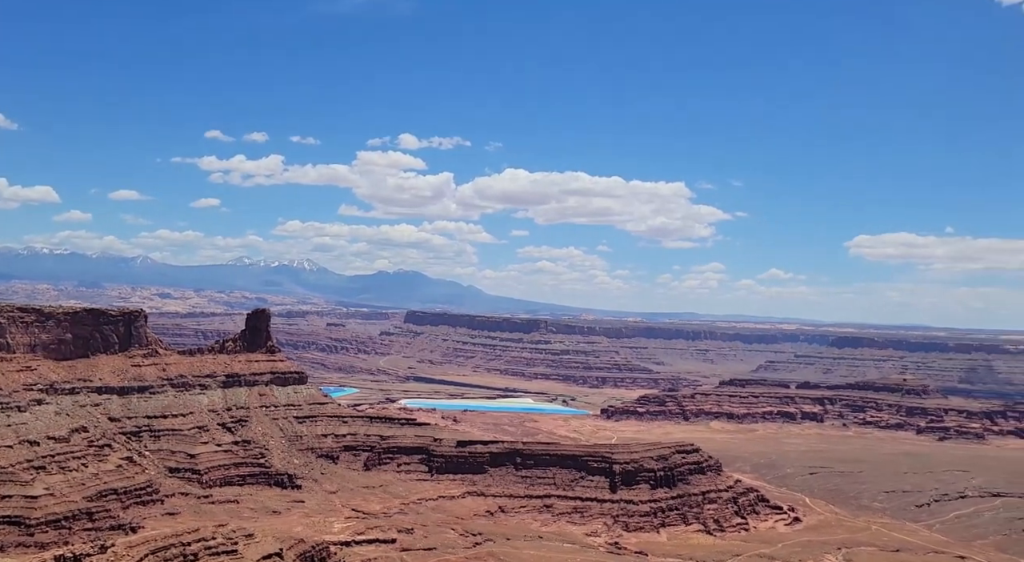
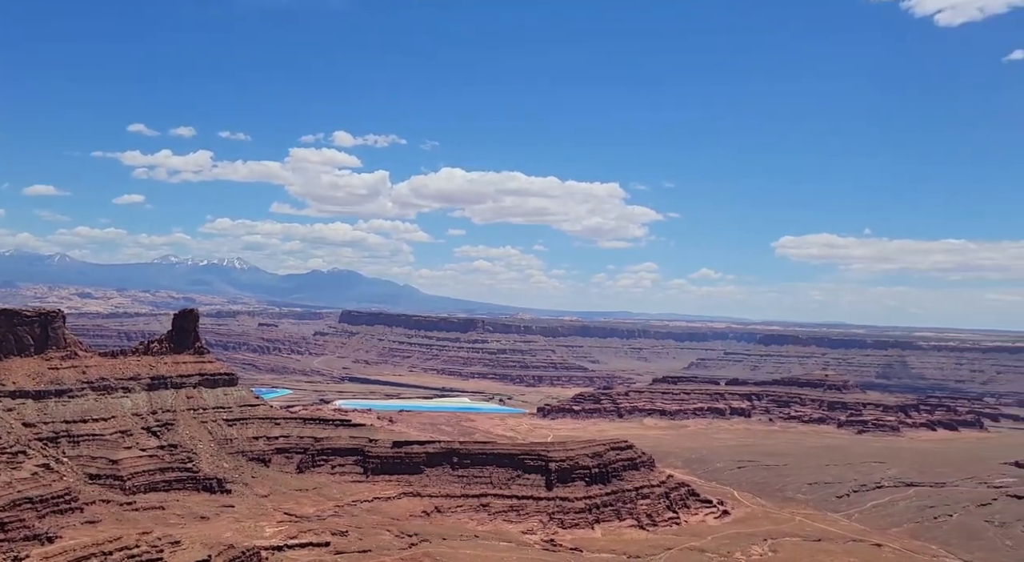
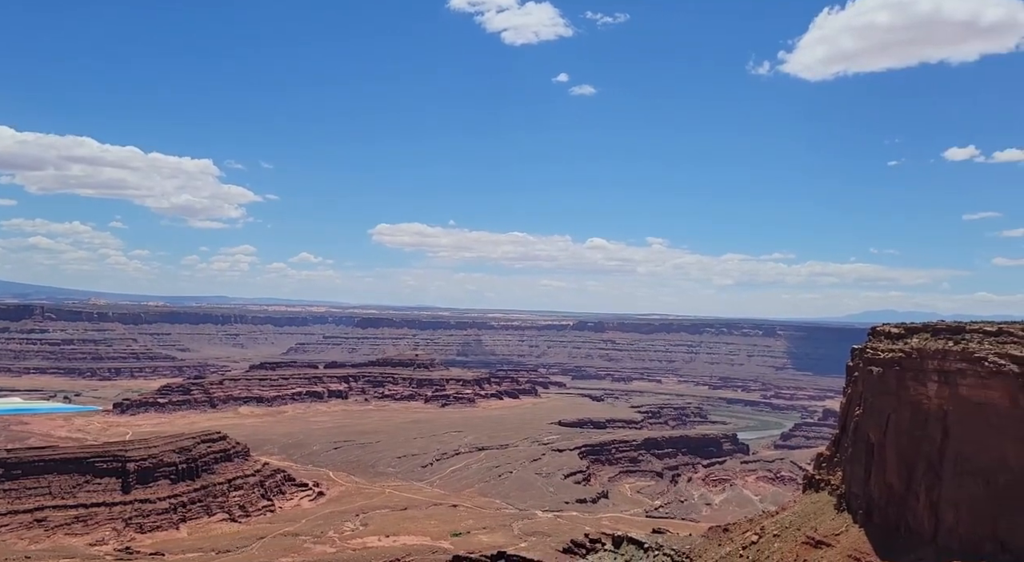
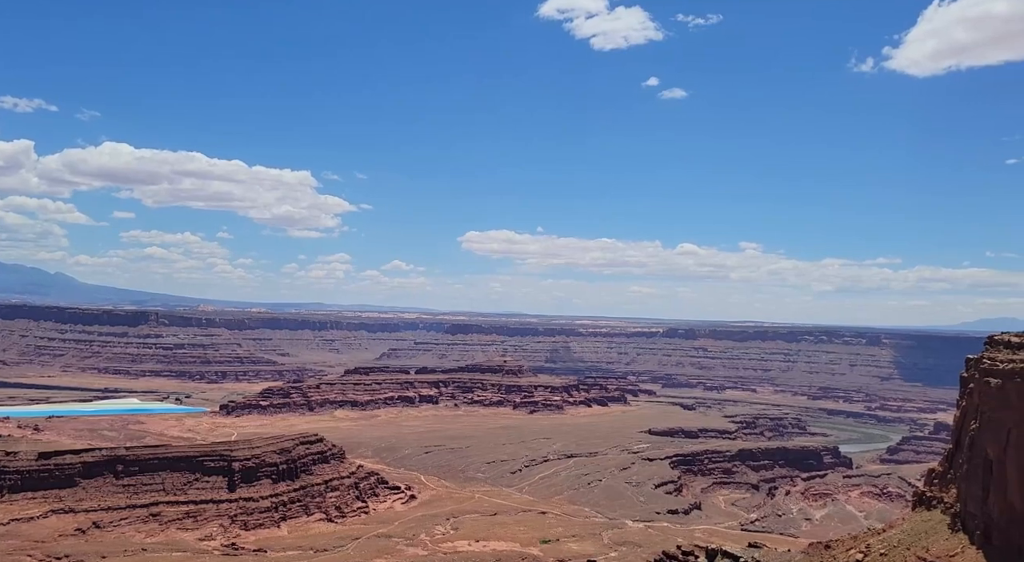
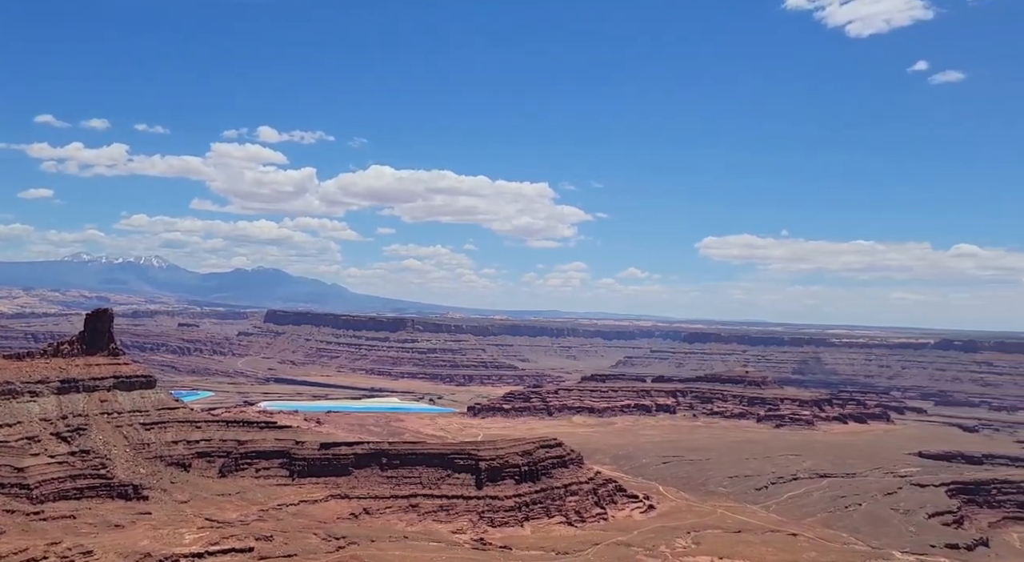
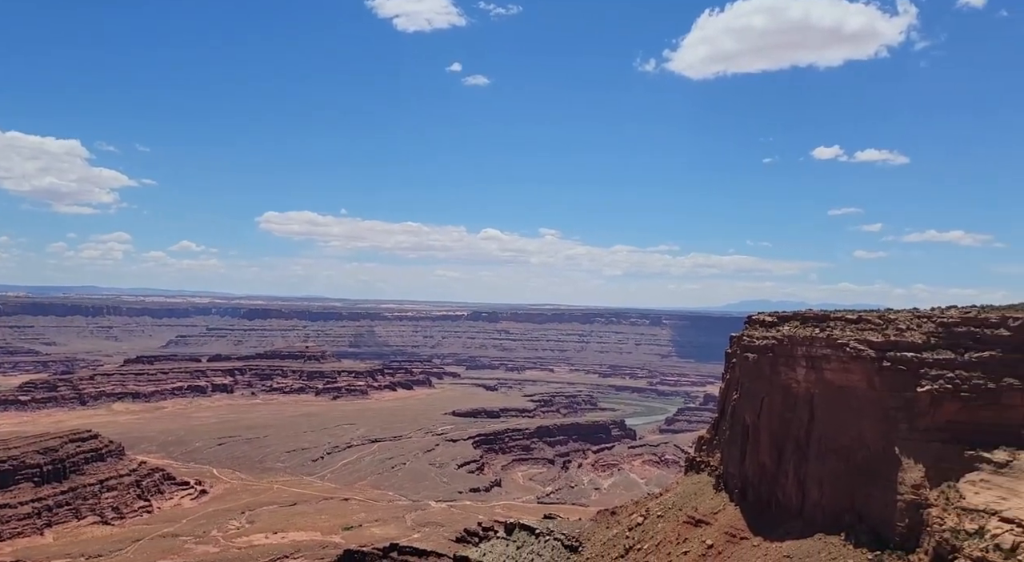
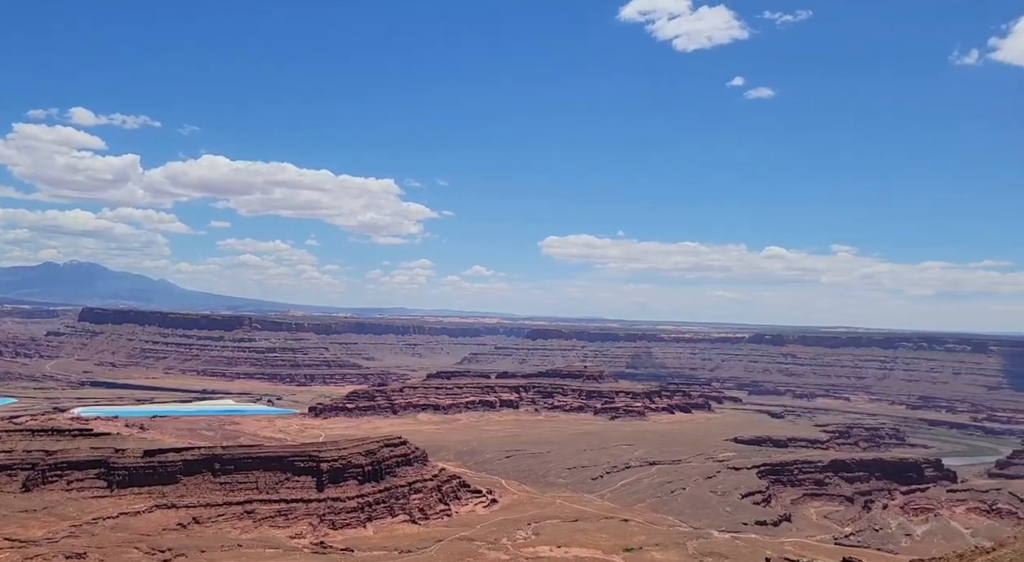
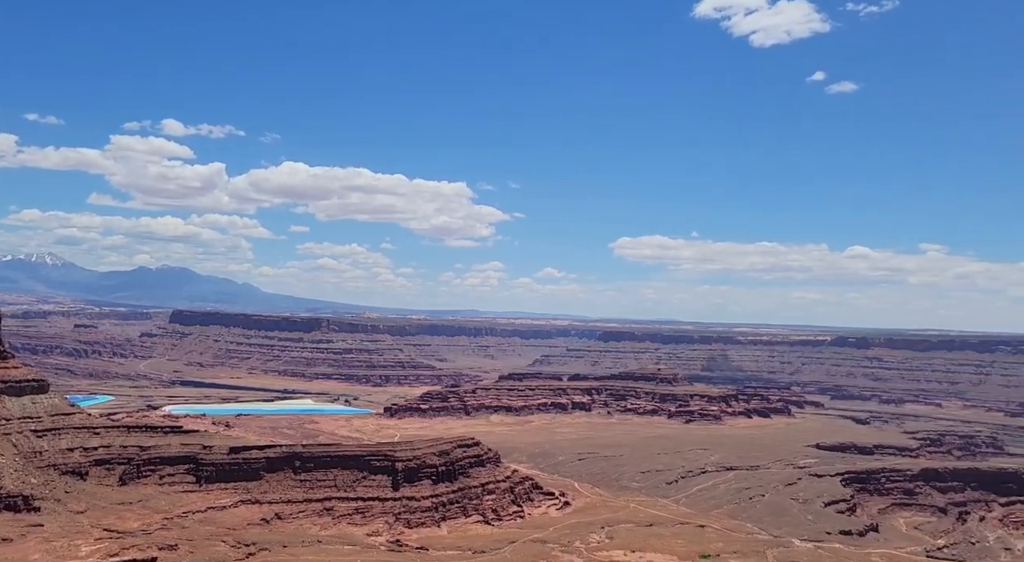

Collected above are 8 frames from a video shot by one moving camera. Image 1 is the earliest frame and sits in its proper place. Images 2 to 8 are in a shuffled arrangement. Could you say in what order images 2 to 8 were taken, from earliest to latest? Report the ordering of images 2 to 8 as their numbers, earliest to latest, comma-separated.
2, 5, 8, 7, 4, 3, 6
